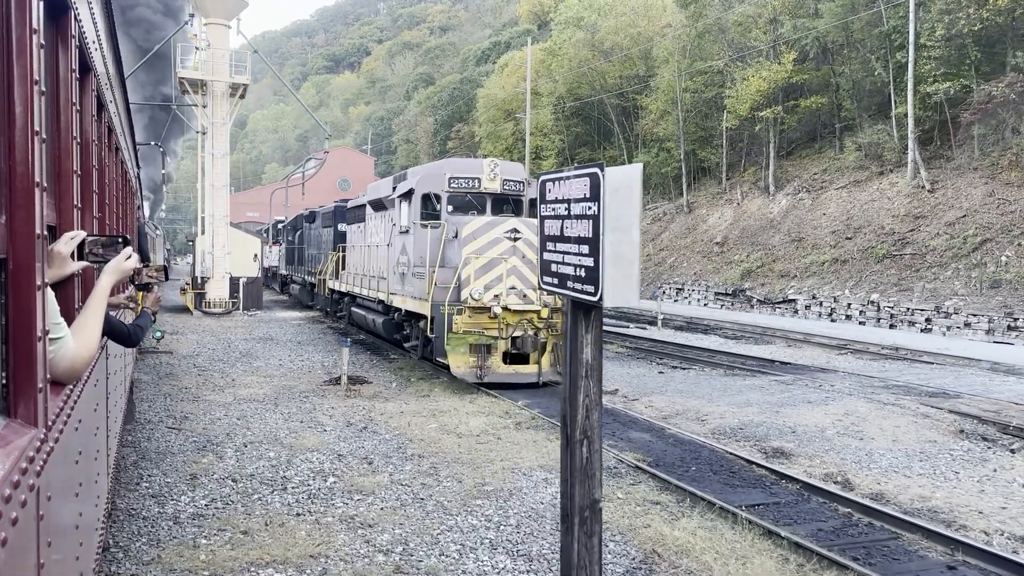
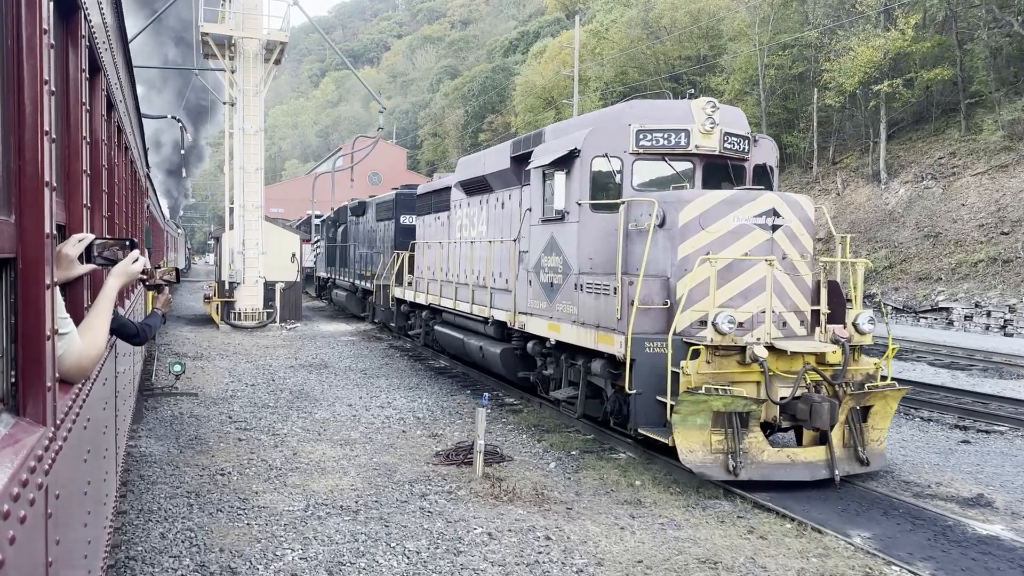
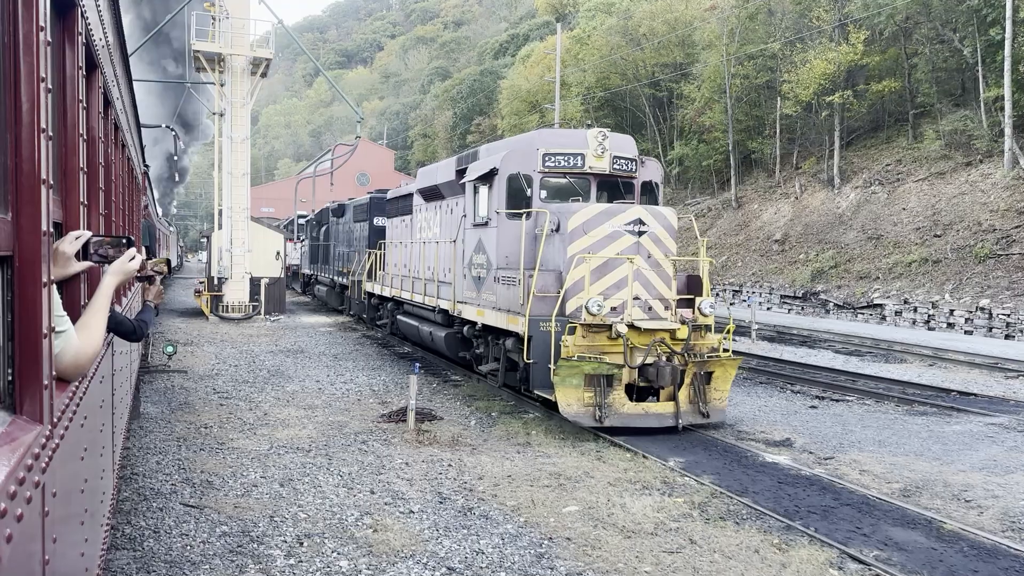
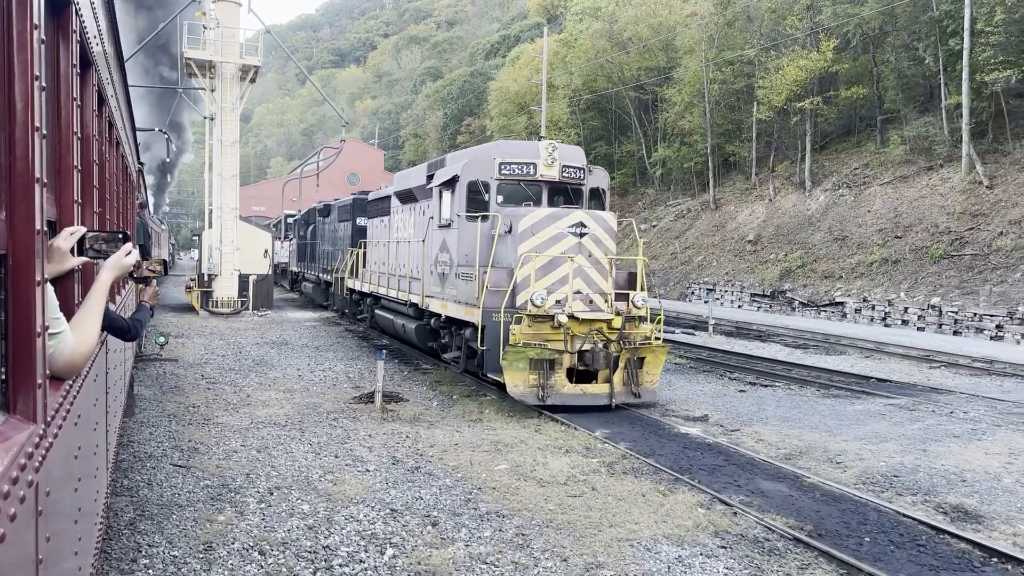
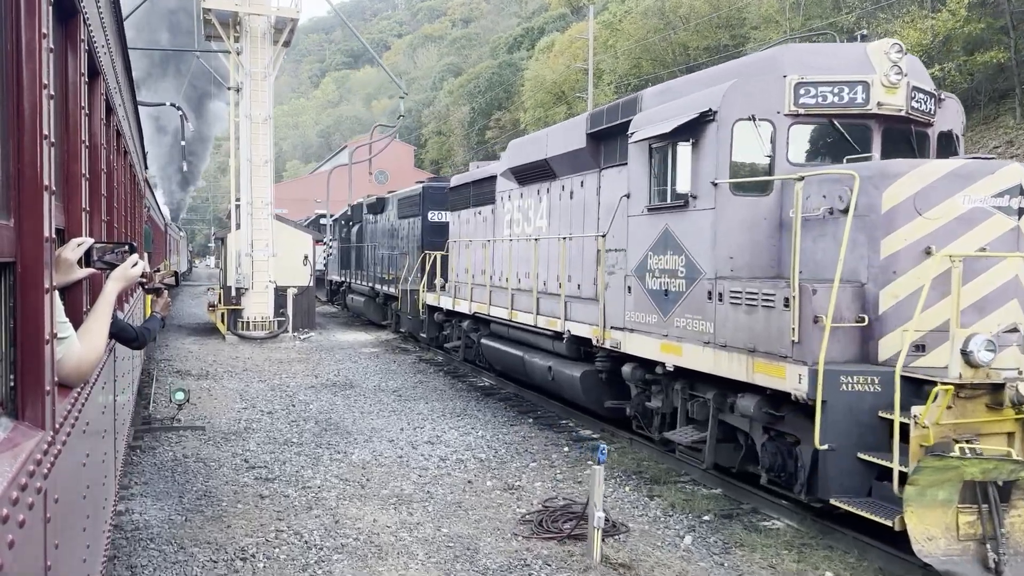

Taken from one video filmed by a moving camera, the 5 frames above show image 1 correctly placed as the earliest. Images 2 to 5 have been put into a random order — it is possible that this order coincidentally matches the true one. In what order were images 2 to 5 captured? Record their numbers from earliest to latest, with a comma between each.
4, 3, 2, 5
